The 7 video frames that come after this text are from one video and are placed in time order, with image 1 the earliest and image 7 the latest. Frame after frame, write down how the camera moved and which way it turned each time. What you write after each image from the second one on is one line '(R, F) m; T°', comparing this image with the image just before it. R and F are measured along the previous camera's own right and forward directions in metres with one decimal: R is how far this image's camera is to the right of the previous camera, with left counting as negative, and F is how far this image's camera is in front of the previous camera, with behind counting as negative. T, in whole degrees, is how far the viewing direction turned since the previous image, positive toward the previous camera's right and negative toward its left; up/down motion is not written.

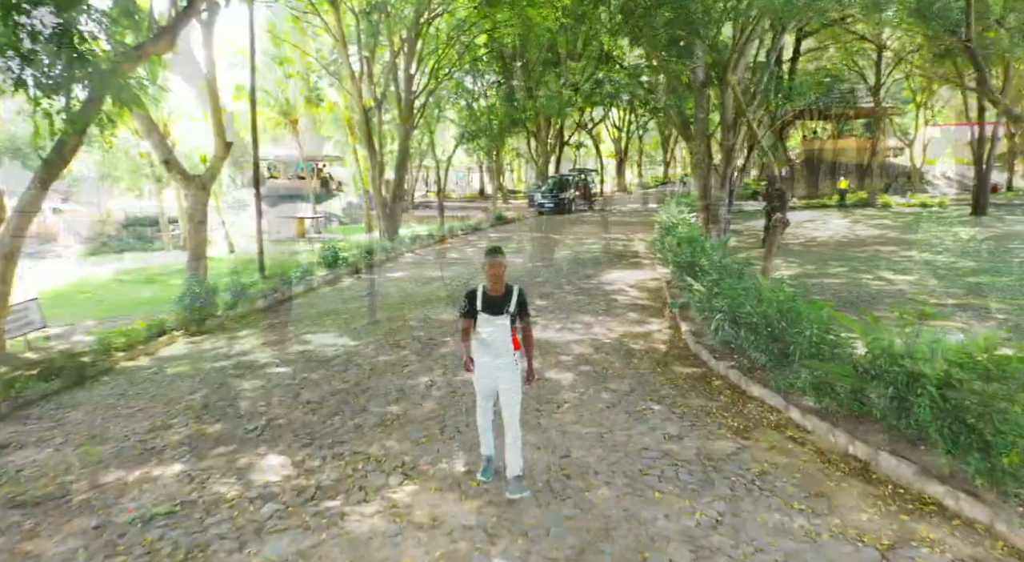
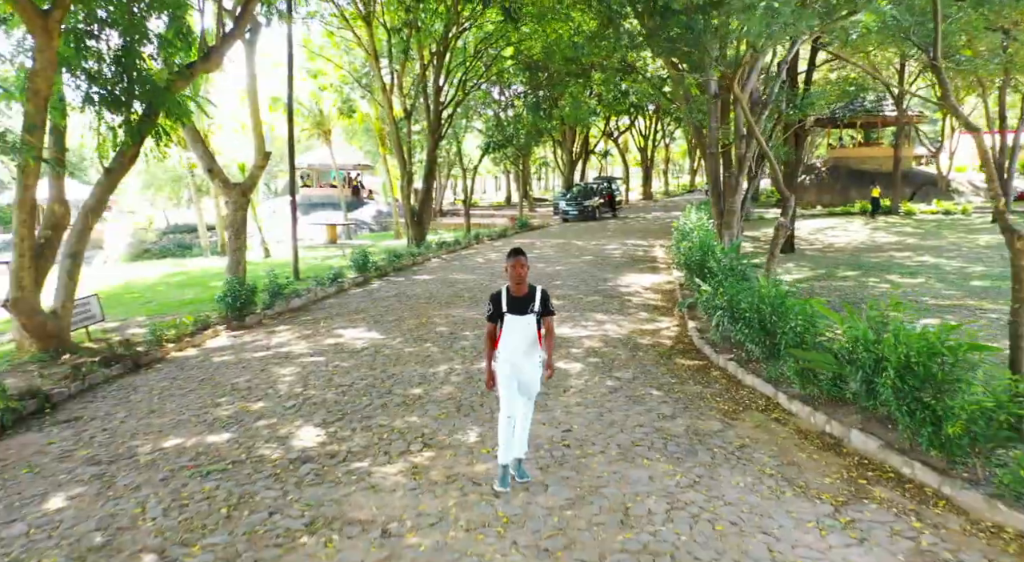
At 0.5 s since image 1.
(+0.2, -0.6) m; -2°
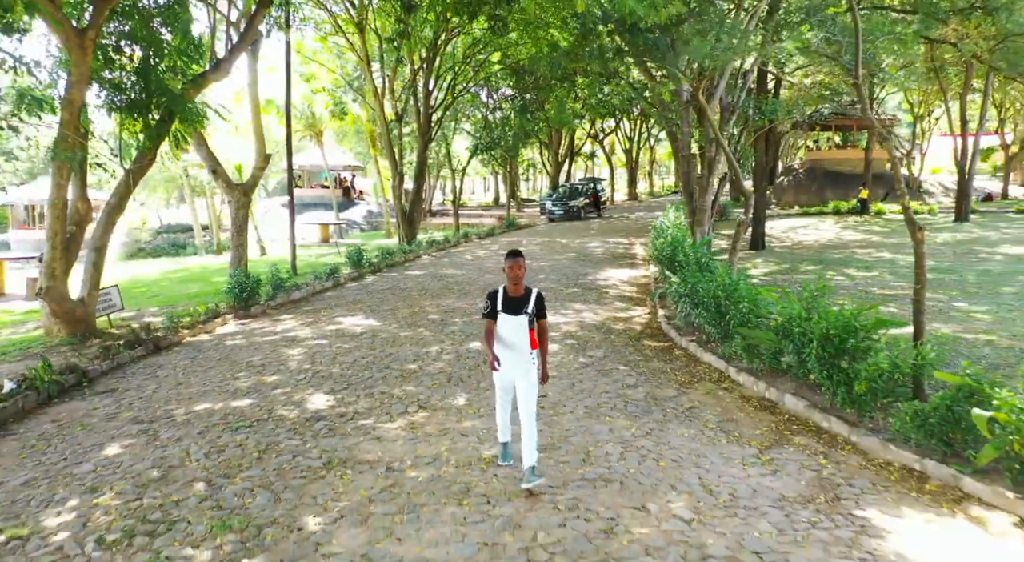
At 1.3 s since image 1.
(0.0, -0.9) m; +1°
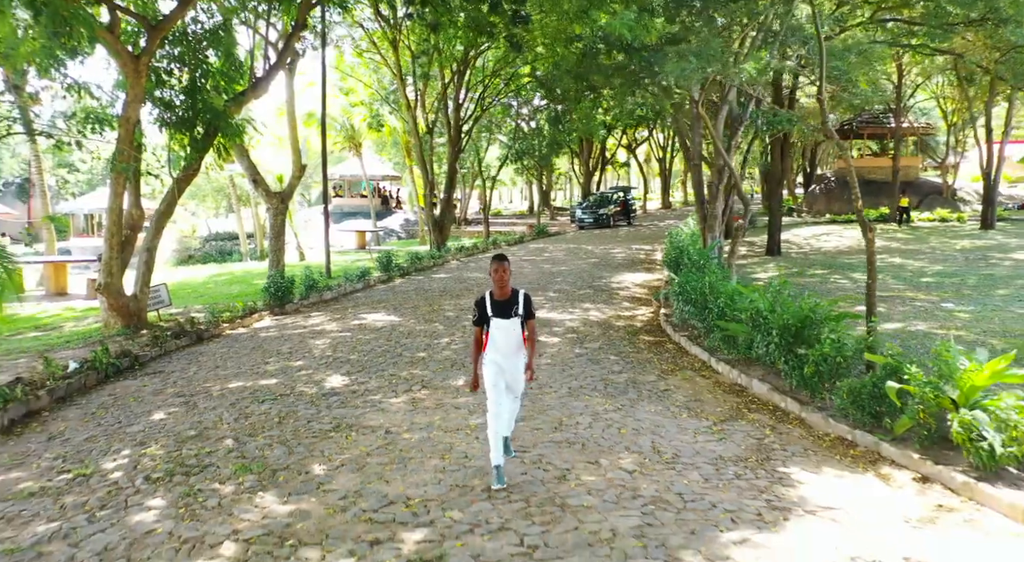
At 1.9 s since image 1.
(+0.5, -0.8) m; -3°
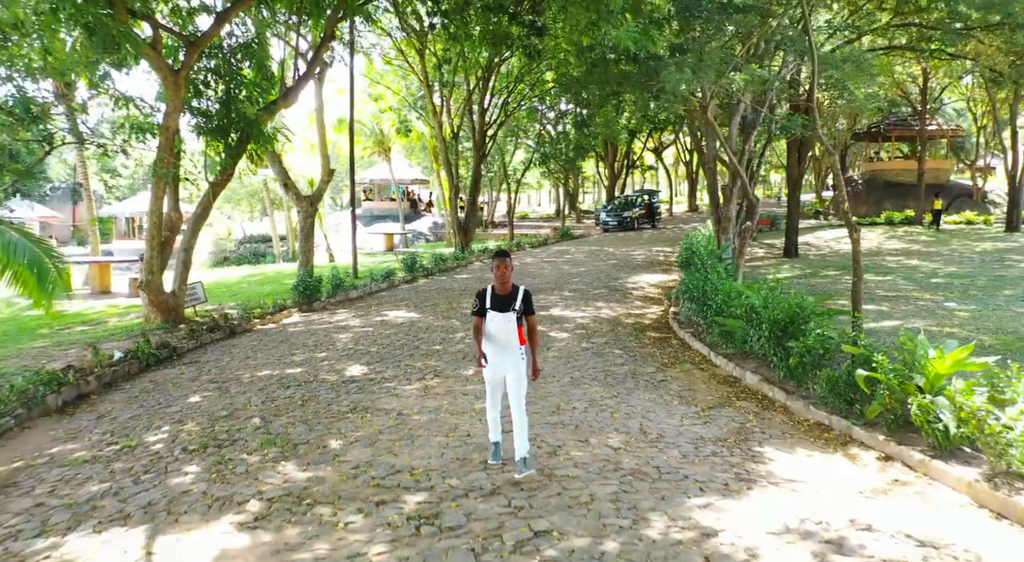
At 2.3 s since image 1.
(+0.2, -0.5) m; -2°
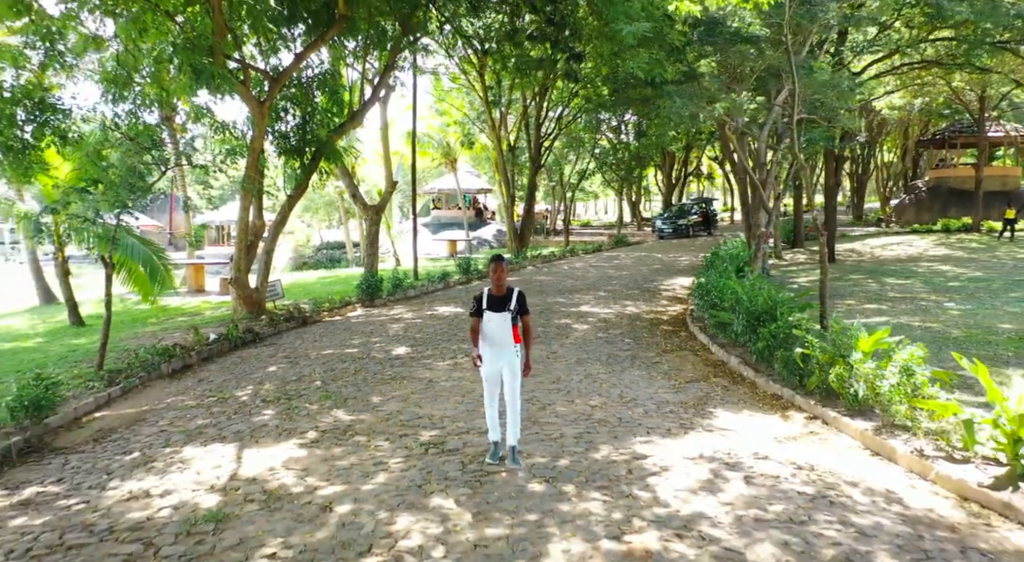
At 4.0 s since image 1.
(+0.6, -1.4) m; -6°
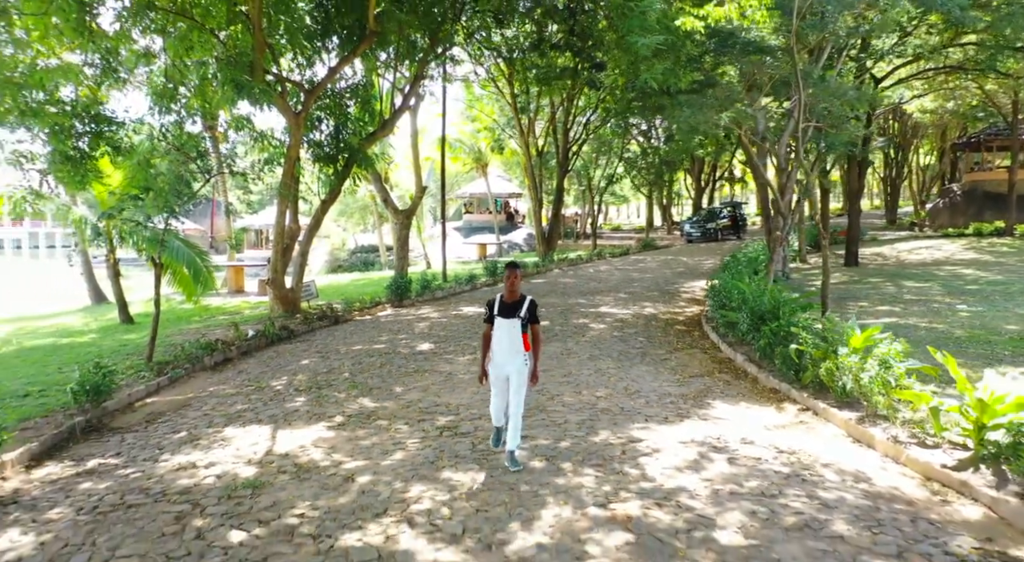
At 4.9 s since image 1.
(+0.2, -0.5) m; -3°
